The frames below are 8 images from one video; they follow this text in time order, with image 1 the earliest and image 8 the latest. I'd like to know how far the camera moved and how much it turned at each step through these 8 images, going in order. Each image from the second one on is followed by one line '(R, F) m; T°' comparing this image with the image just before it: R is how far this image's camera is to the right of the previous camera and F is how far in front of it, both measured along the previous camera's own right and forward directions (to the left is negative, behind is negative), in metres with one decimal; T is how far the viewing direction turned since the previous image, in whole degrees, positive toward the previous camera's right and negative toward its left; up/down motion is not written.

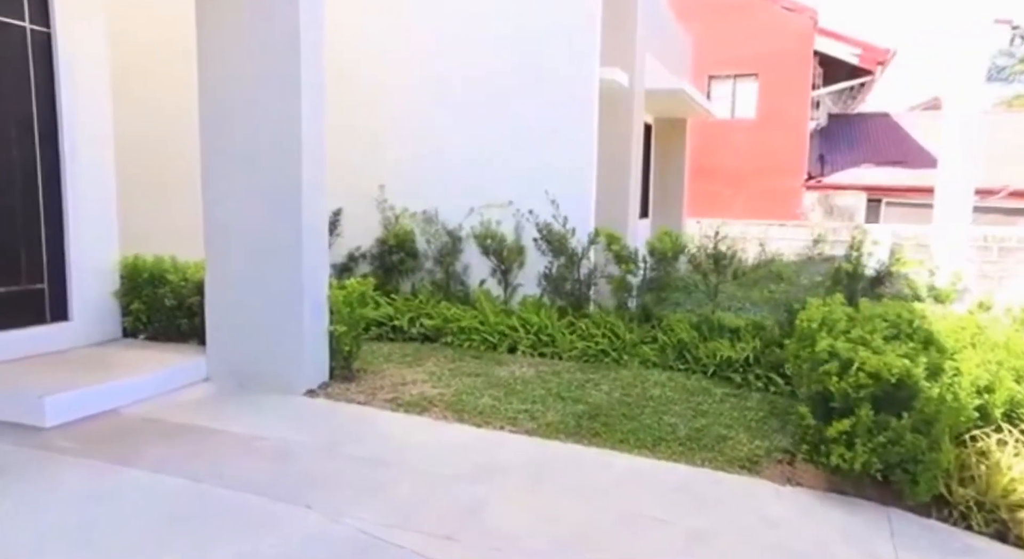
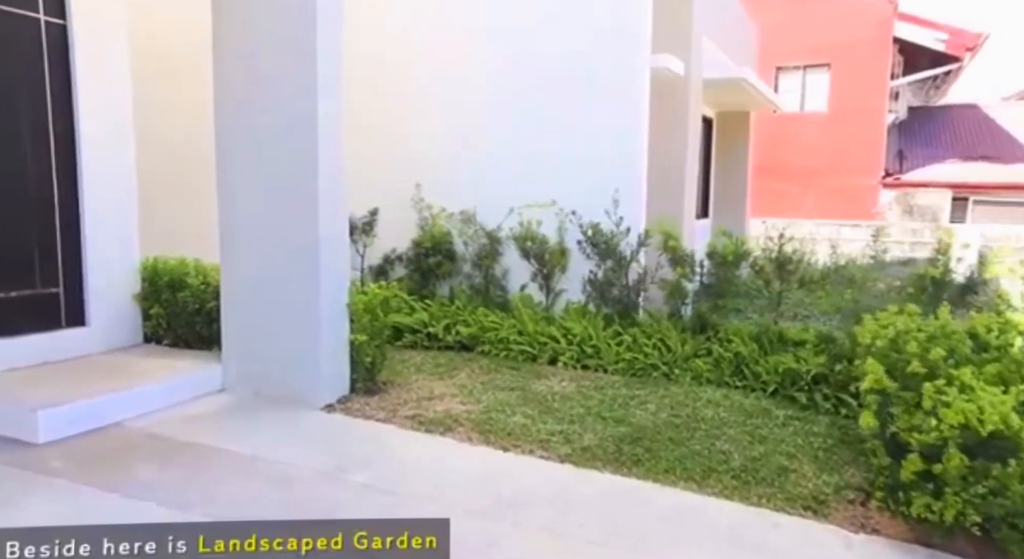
(+0.2, +0.5) m; -5°
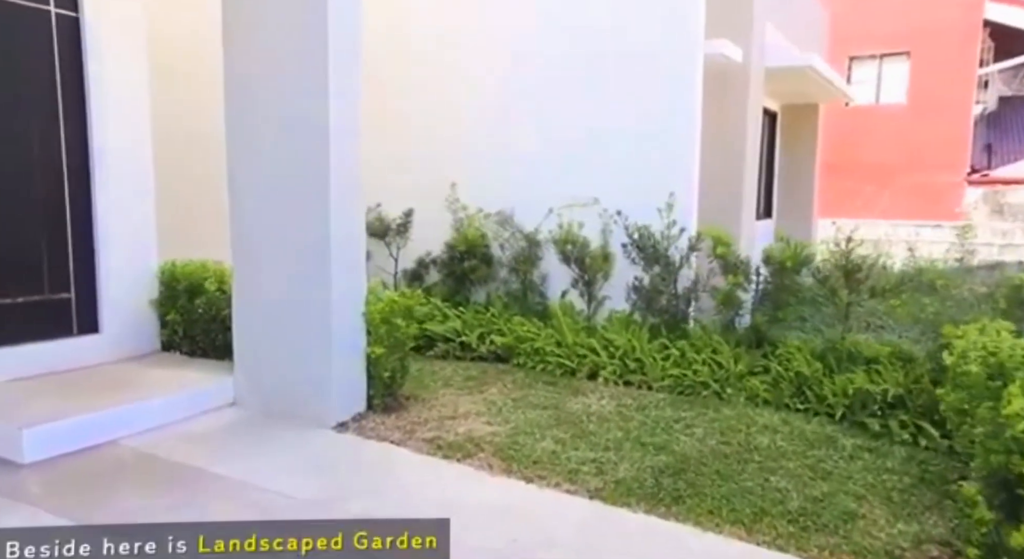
(+0.2, +0.5) m; -5°
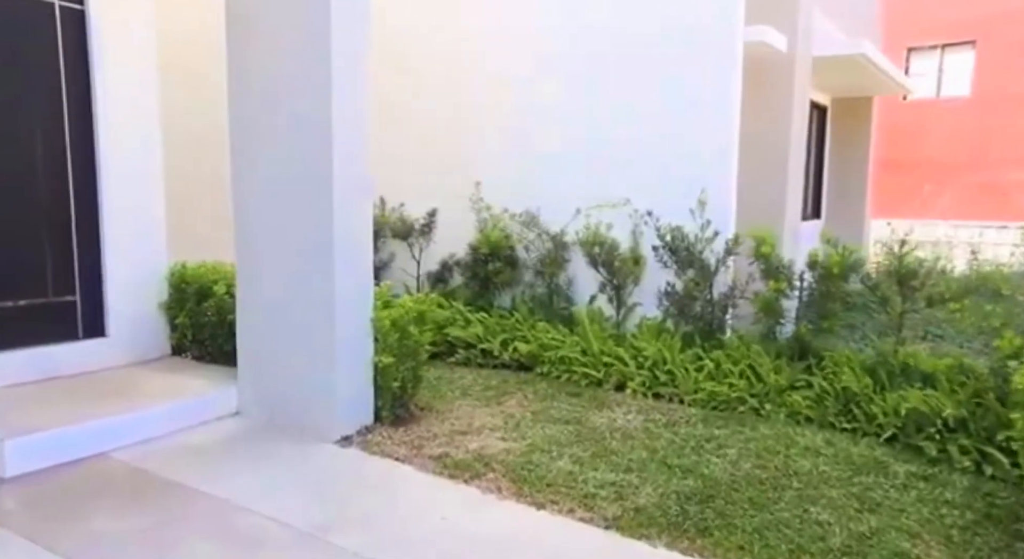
(+0.2, +0.3) m; -4°
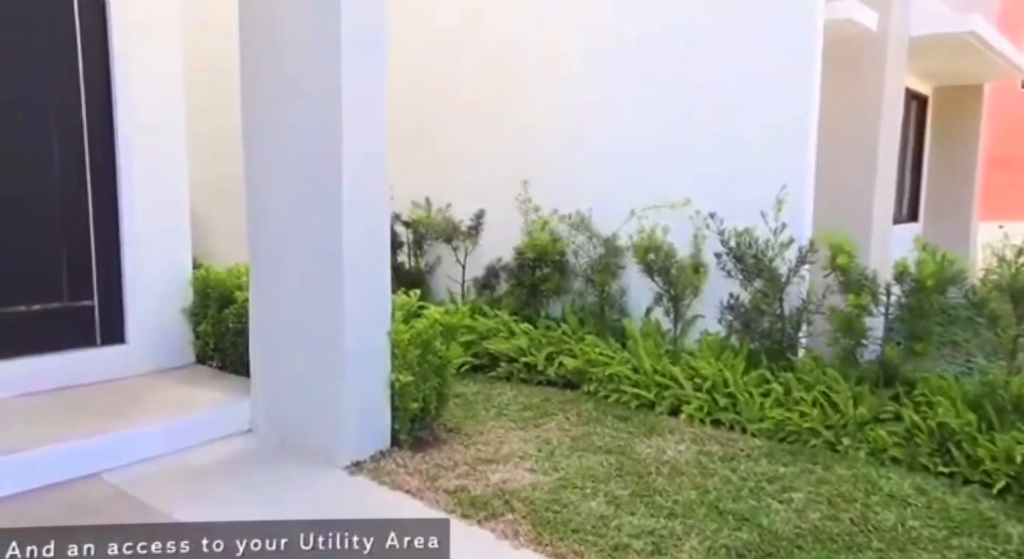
(+0.3, +0.5) m; -6°
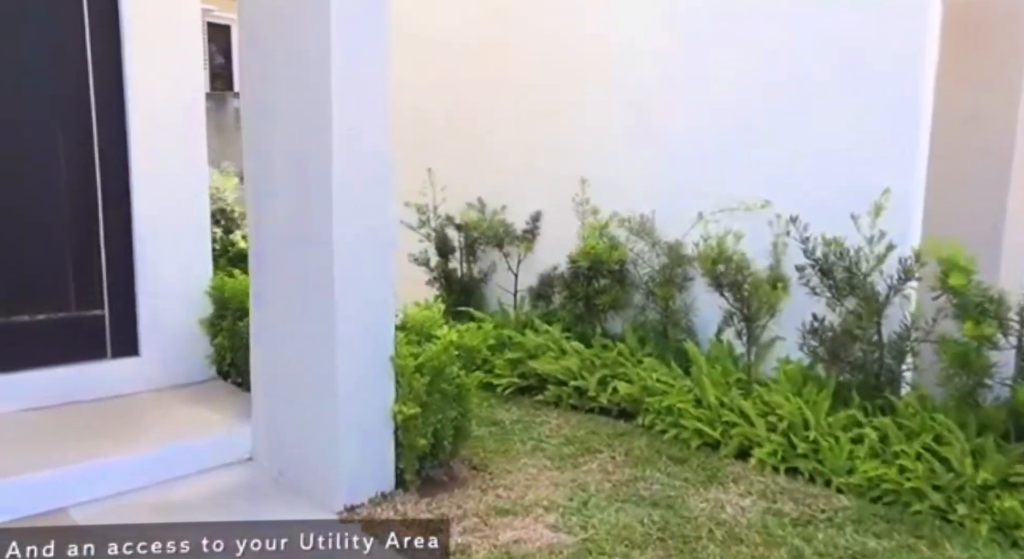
(+0.4, +0.7) m; -8°
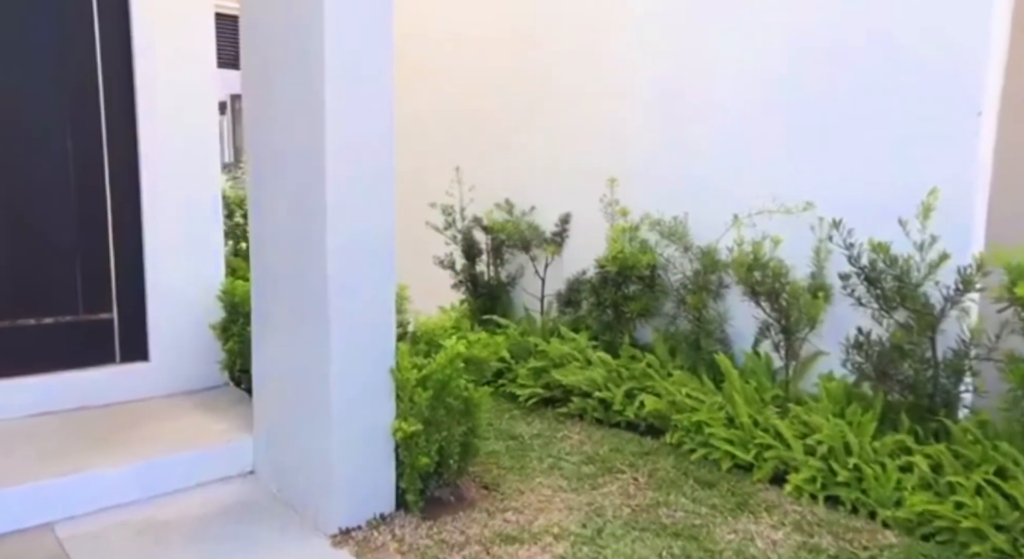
(+0.2, +0.3) m; -4°
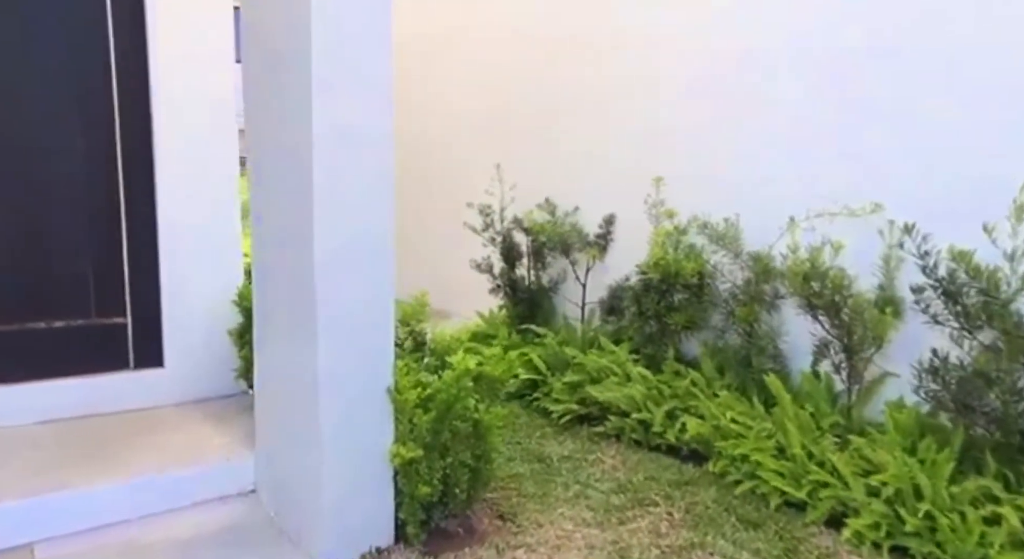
(+0.2, +0.4) m; -5°
